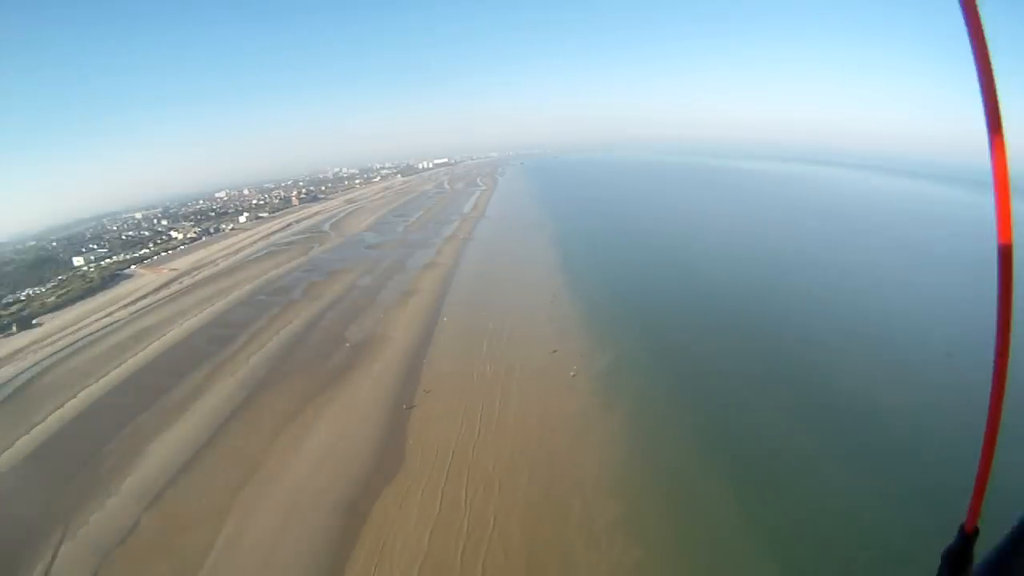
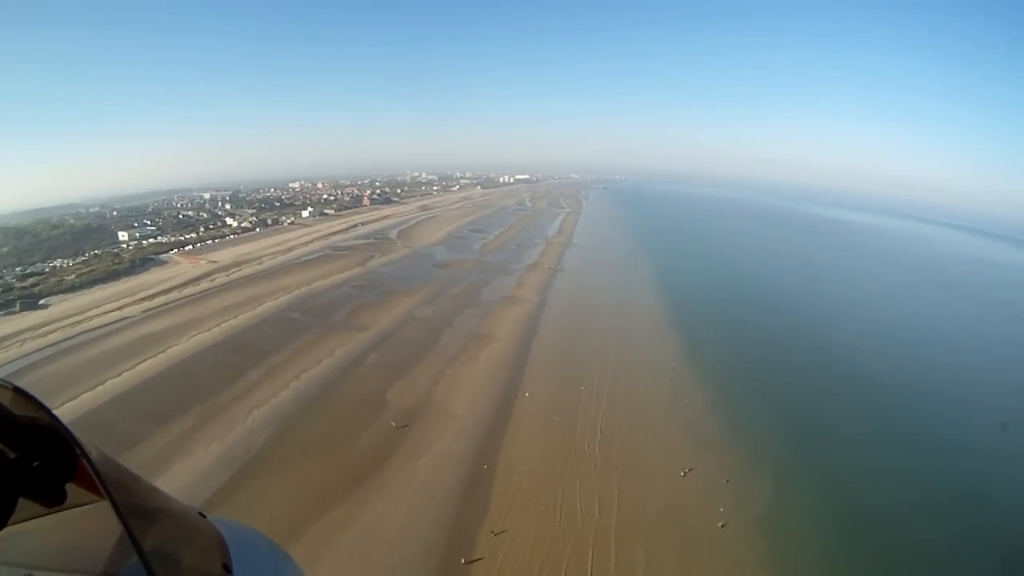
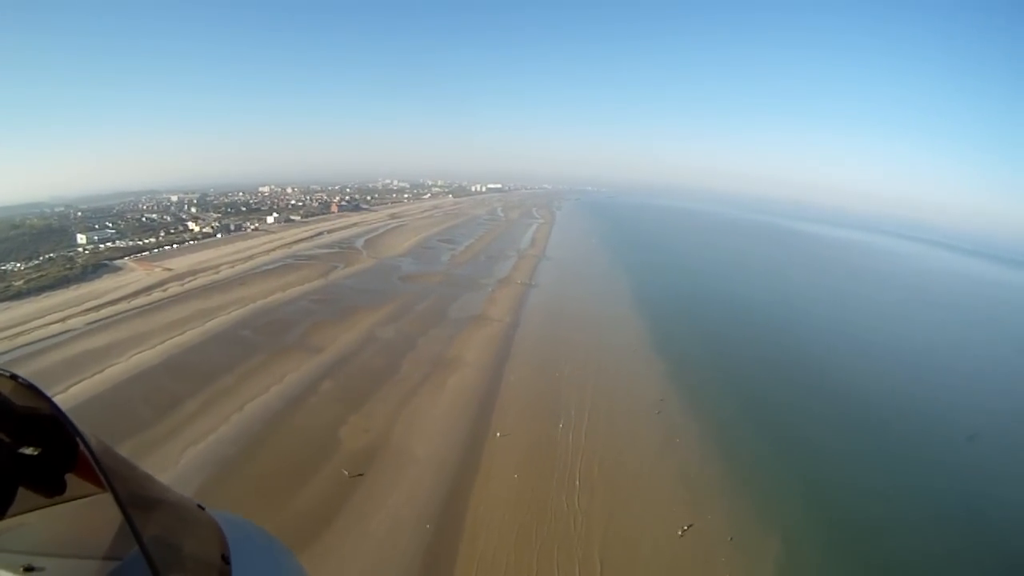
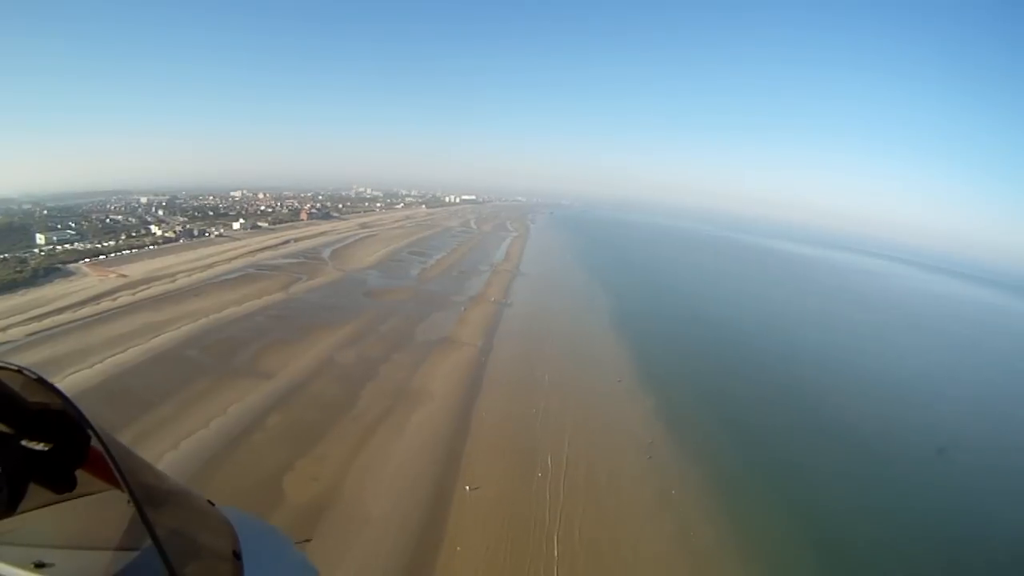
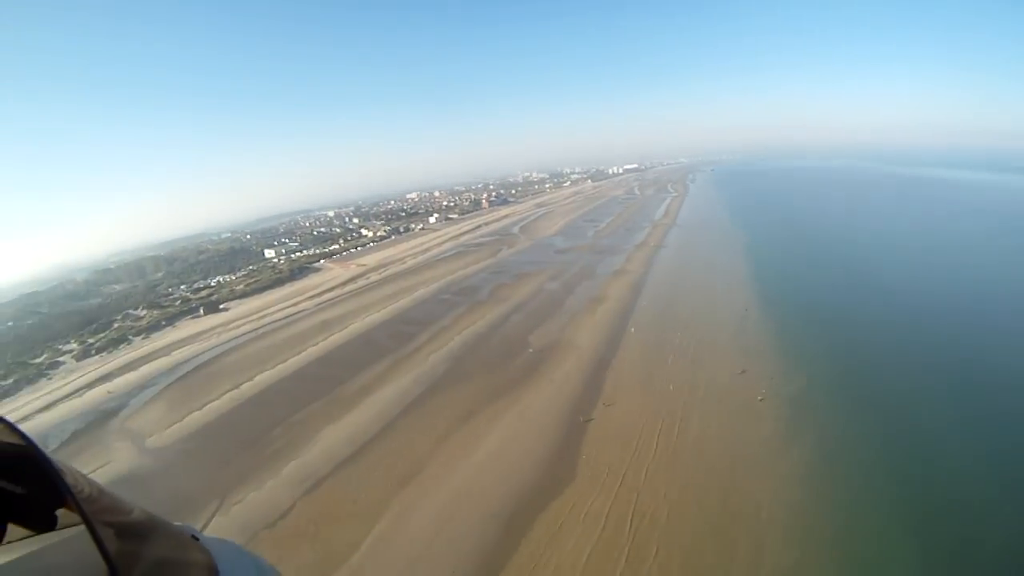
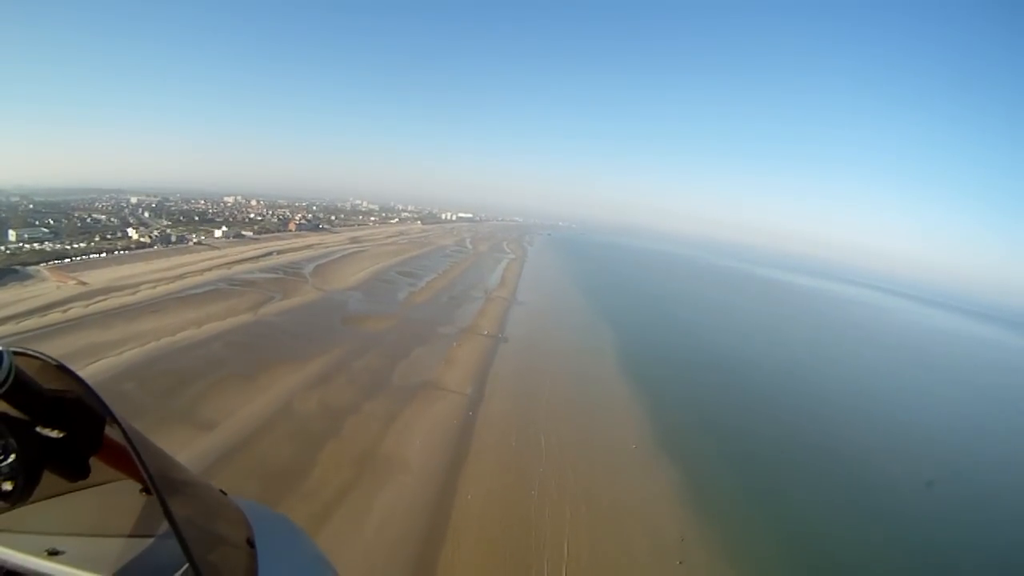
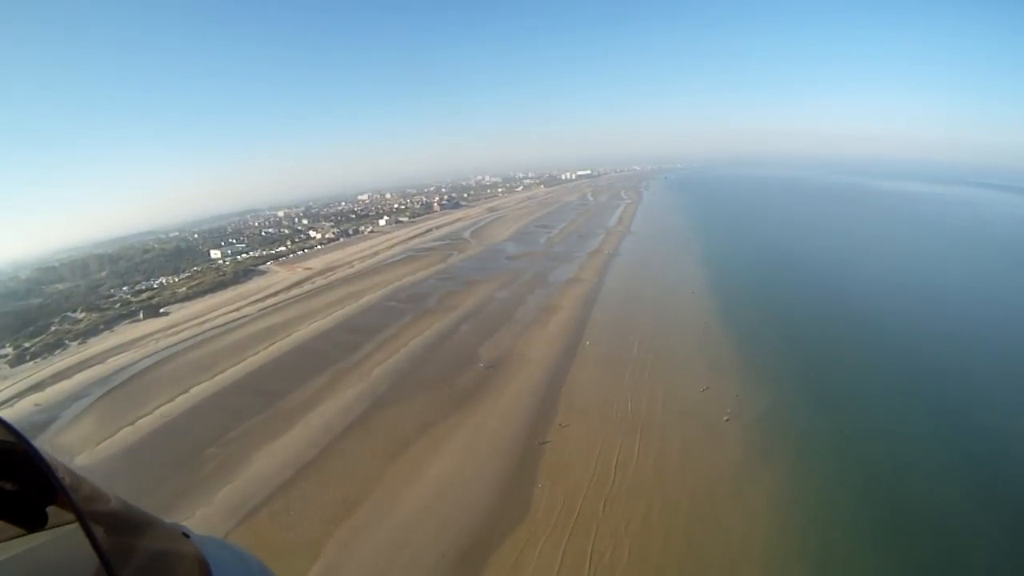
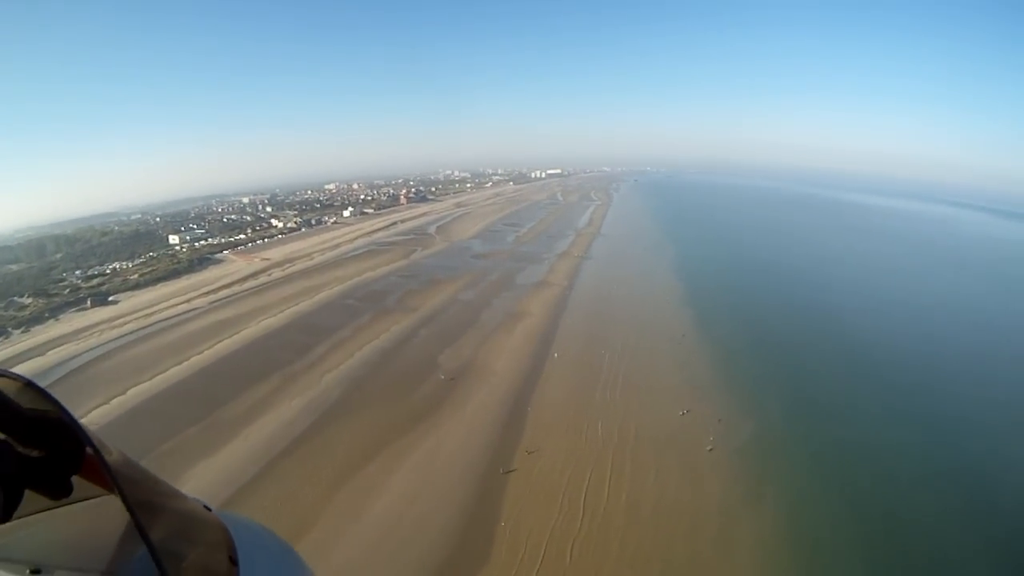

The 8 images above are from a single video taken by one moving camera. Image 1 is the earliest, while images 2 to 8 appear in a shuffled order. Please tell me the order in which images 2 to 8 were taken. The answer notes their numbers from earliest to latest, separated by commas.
5, 7, 8, 2, 3, 4, 6
